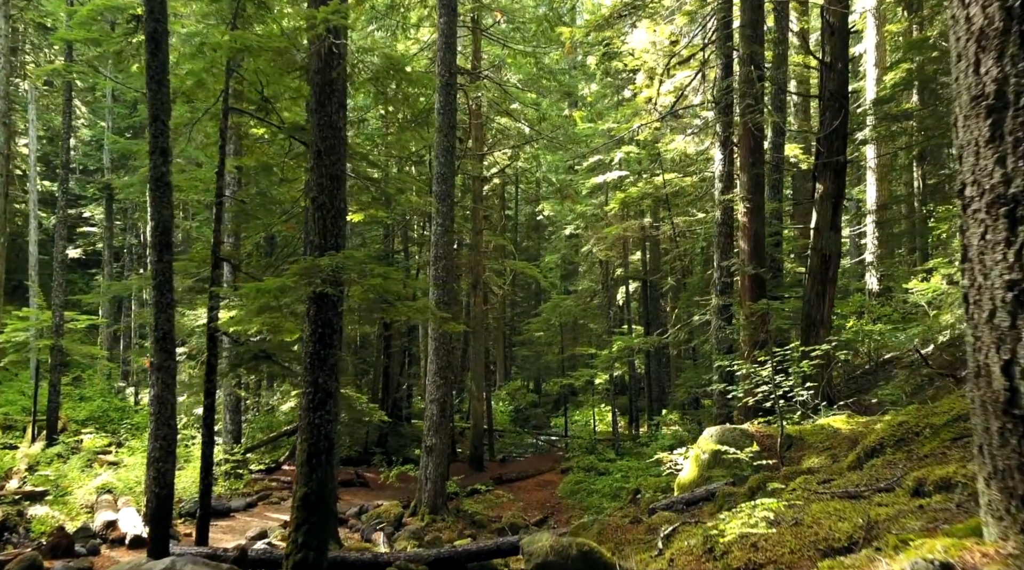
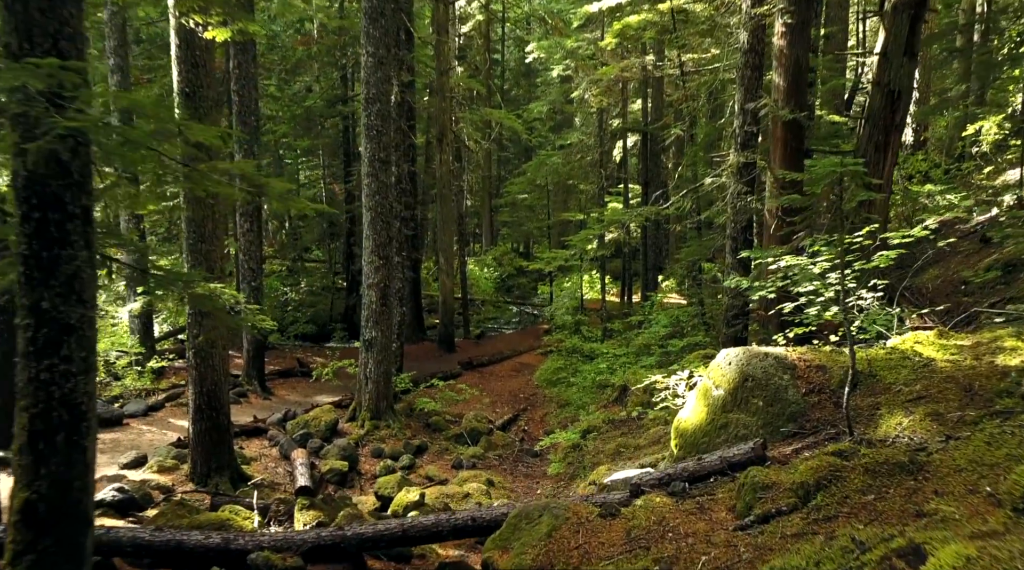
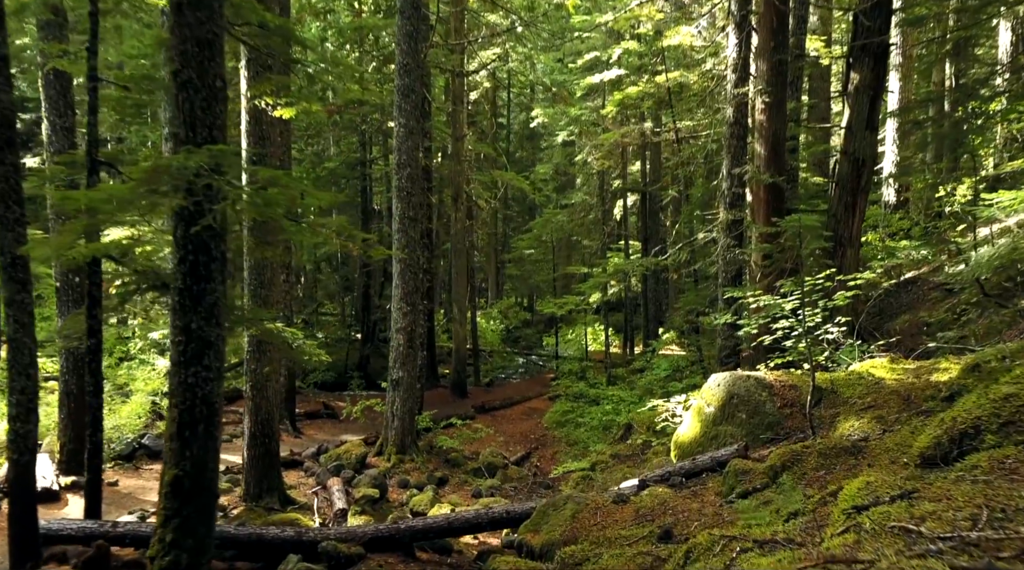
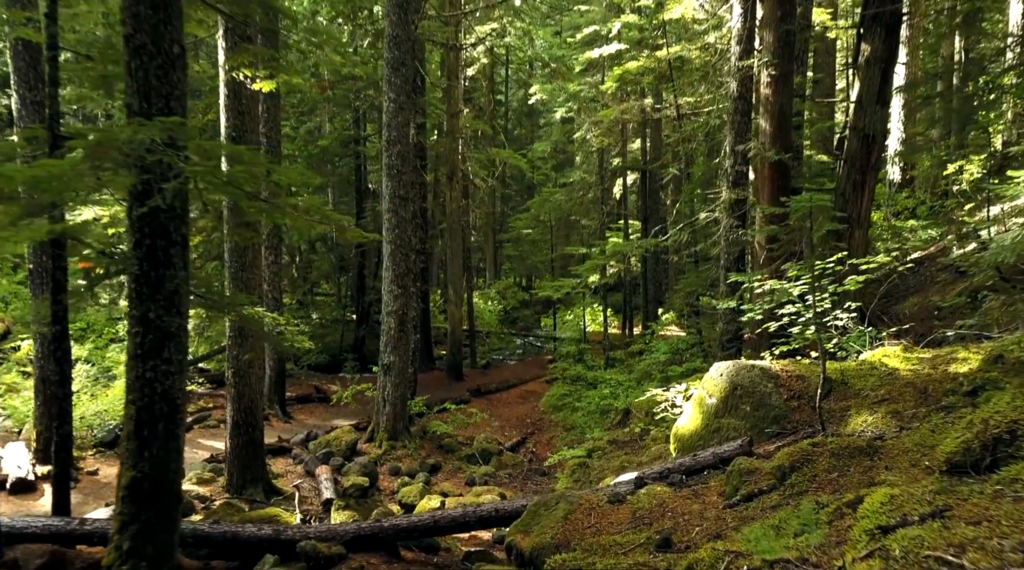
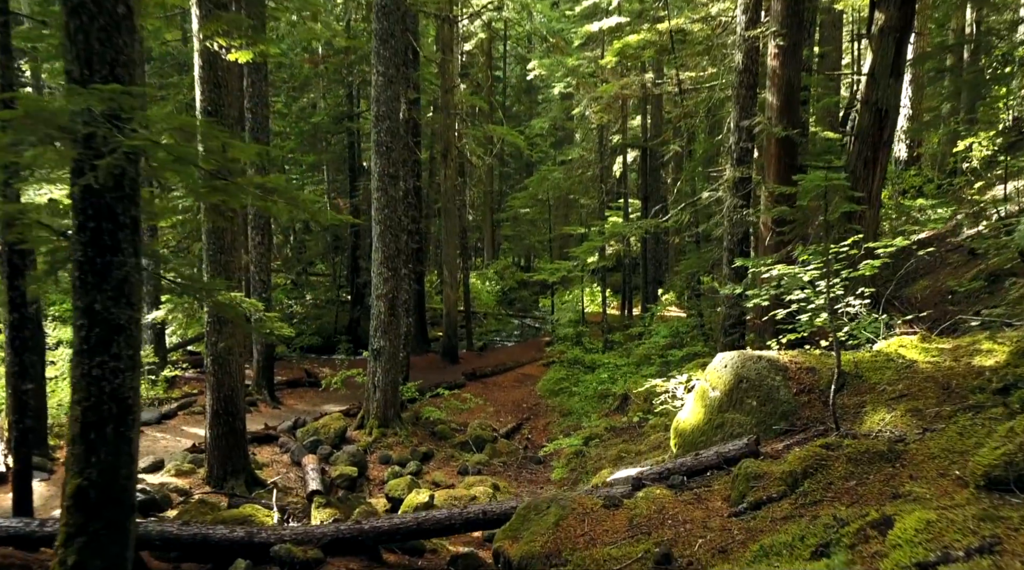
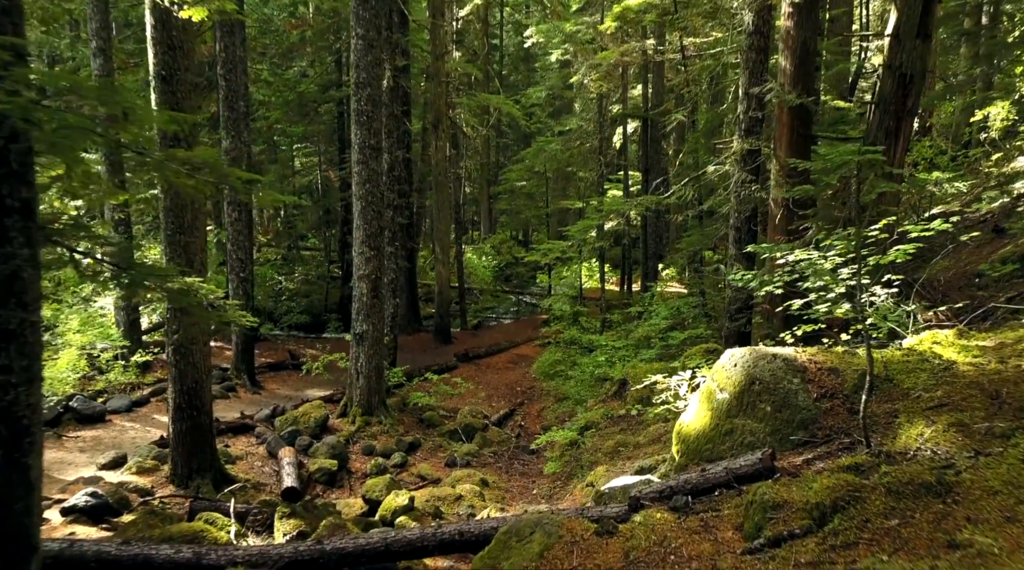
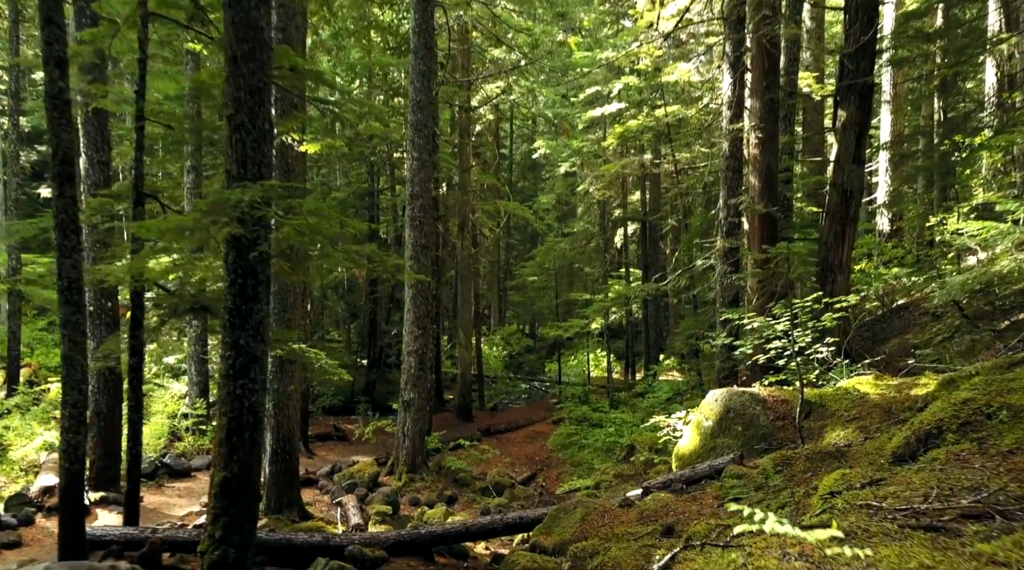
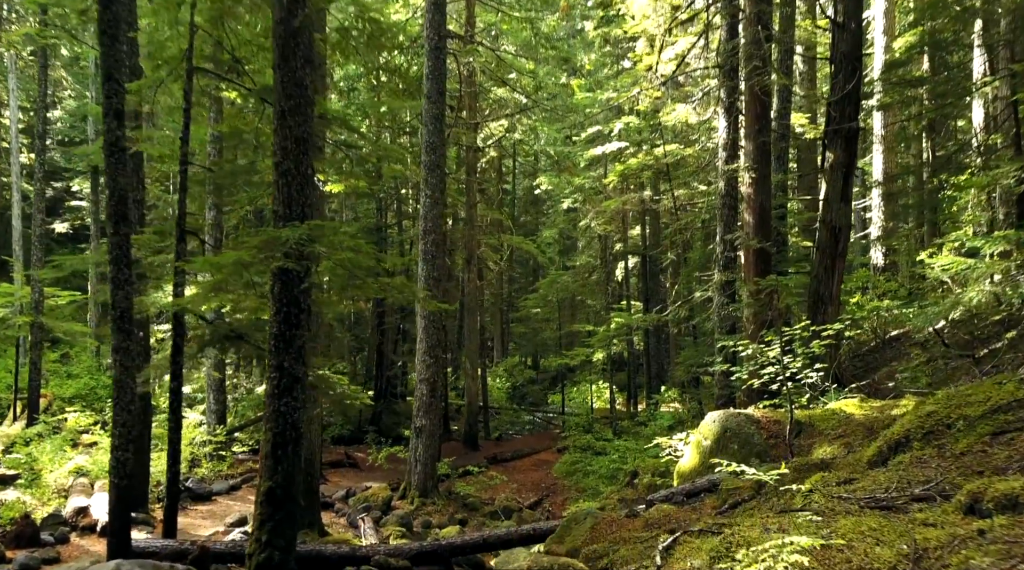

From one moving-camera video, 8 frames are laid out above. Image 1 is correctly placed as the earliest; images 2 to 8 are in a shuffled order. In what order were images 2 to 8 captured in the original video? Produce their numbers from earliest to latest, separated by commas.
8, 7, 3, 4, 5, 2, 6
